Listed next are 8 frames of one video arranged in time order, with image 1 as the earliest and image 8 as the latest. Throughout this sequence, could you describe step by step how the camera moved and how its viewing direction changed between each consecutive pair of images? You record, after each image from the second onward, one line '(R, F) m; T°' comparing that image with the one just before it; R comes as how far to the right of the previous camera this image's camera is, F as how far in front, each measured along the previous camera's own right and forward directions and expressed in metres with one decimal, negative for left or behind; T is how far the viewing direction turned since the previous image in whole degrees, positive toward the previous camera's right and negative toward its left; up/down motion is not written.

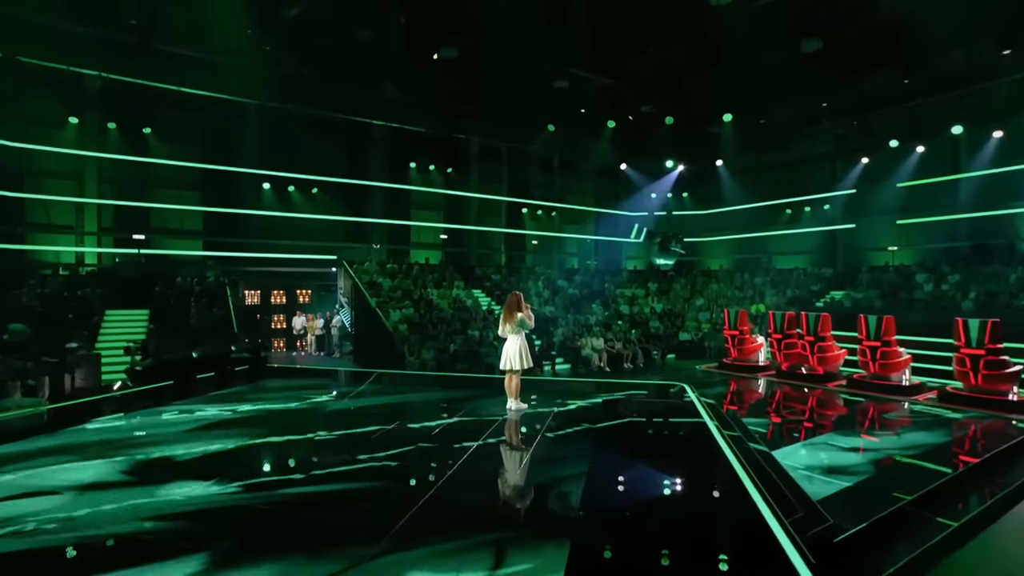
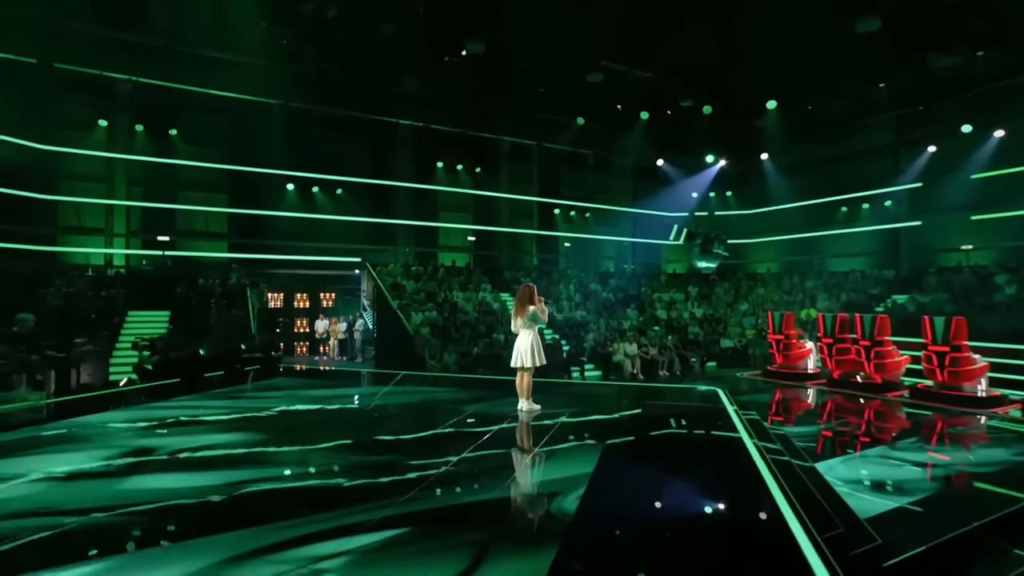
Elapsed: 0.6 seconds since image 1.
(+0.7, +0.7) m; -6°
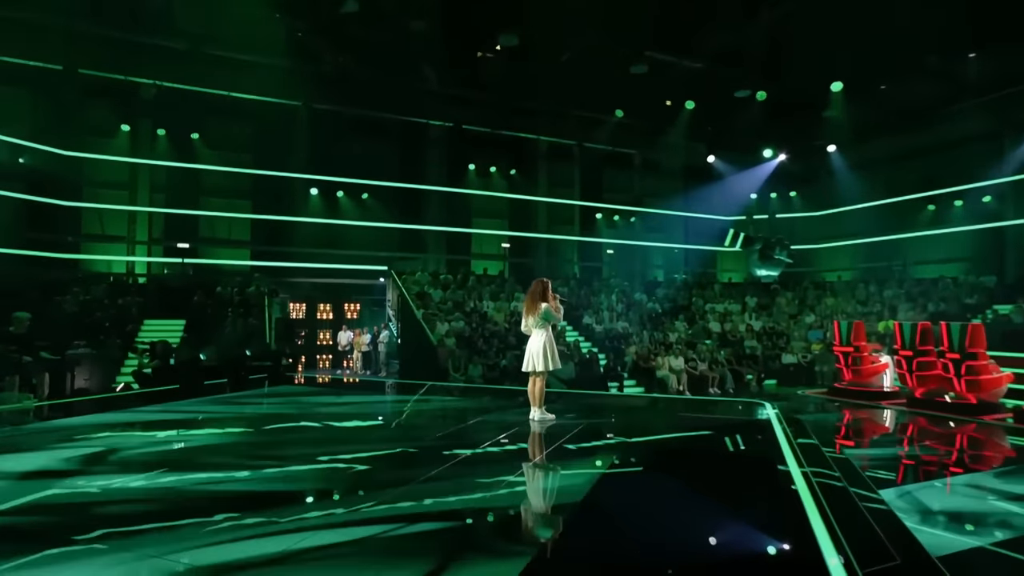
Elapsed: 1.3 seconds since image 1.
(+0.8, +1.1) m; -7°
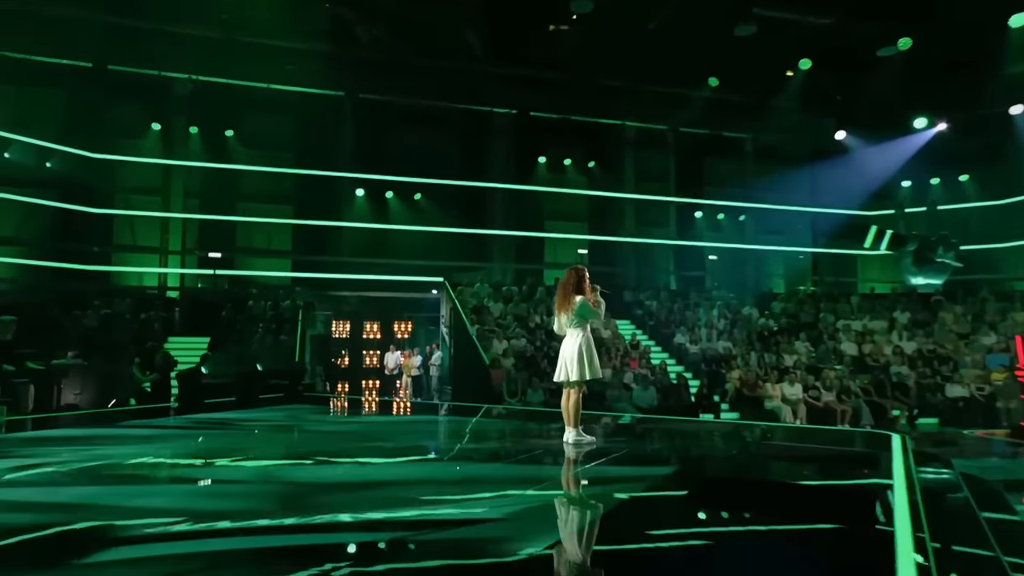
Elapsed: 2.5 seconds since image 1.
(+0.8, +2.1) m; -11°
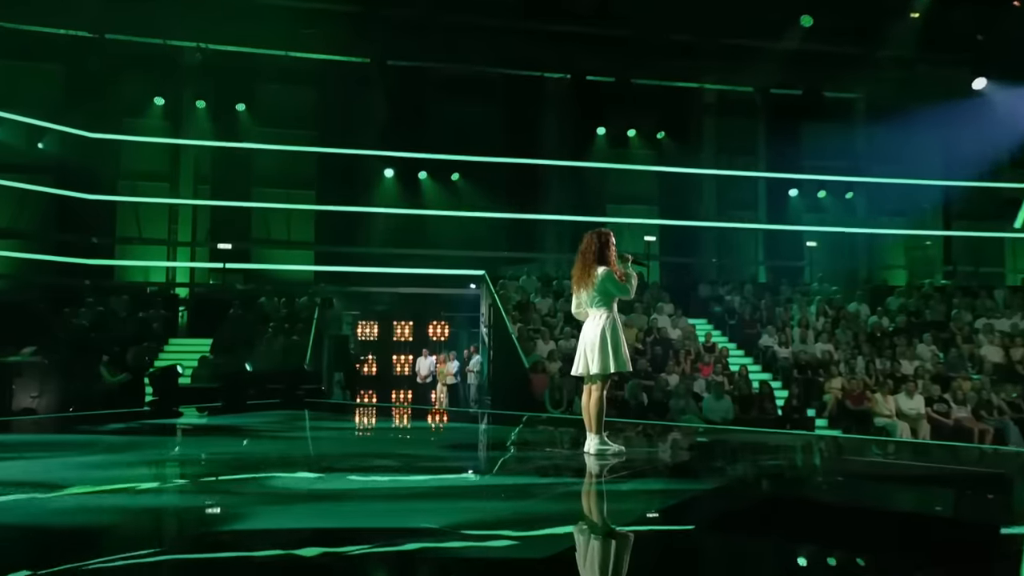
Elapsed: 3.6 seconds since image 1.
(+0.2, +1.7) m; -6°
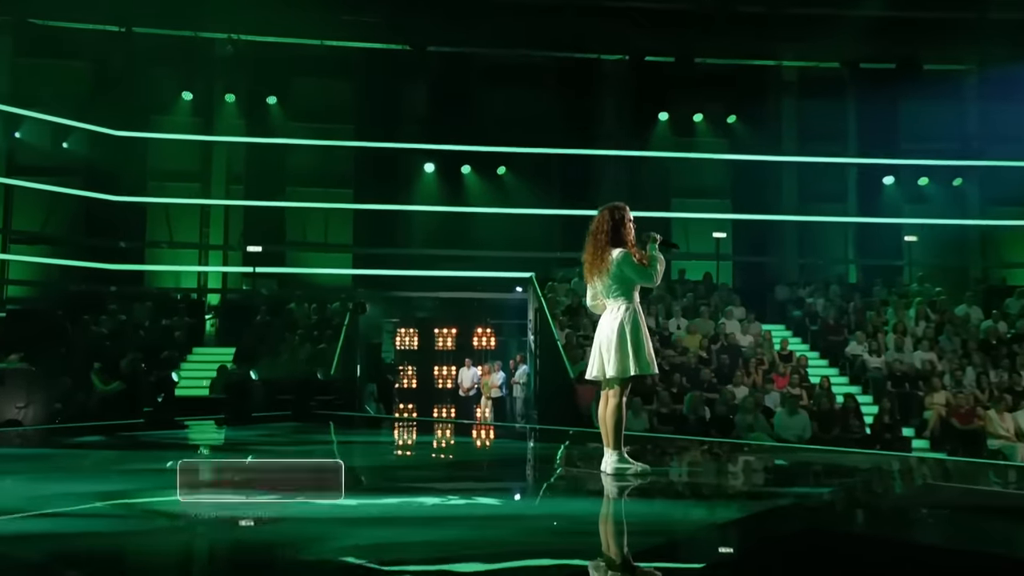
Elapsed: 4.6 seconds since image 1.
(+0.1, +0.9) m; -5°
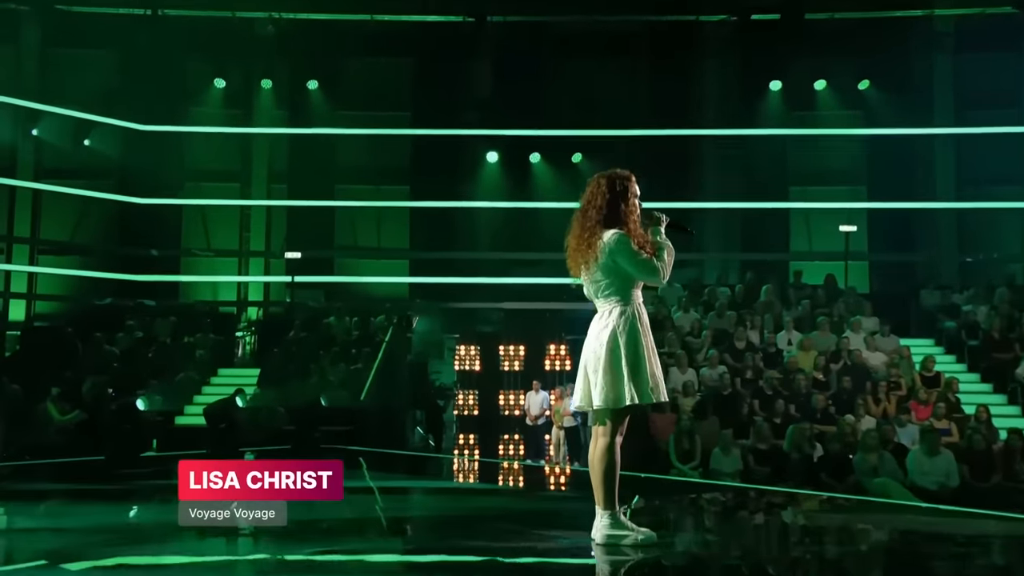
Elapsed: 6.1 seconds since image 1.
(0.0, +1.4) m; -7°
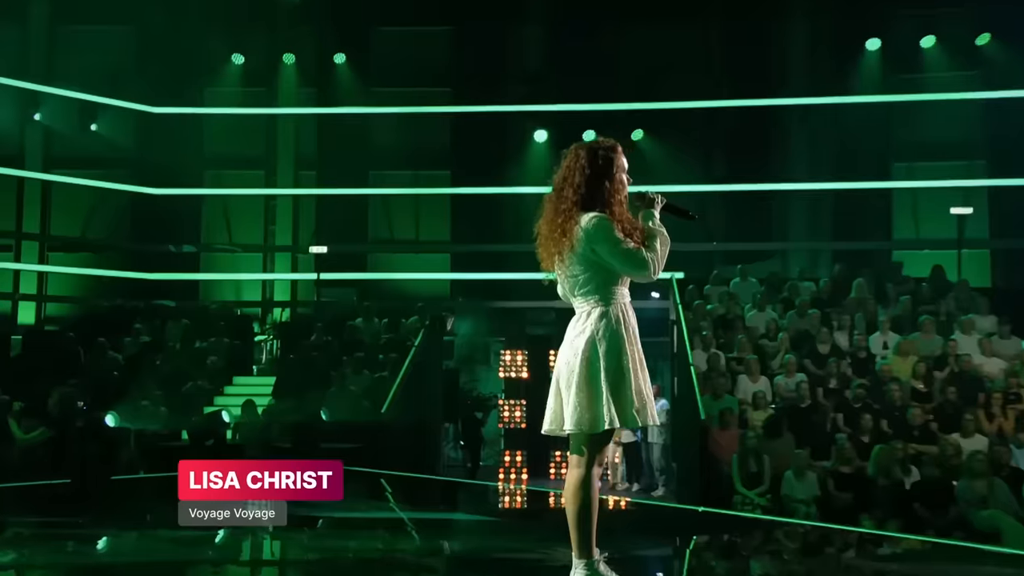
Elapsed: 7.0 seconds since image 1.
(-0.1, +0.9) m; -4°
